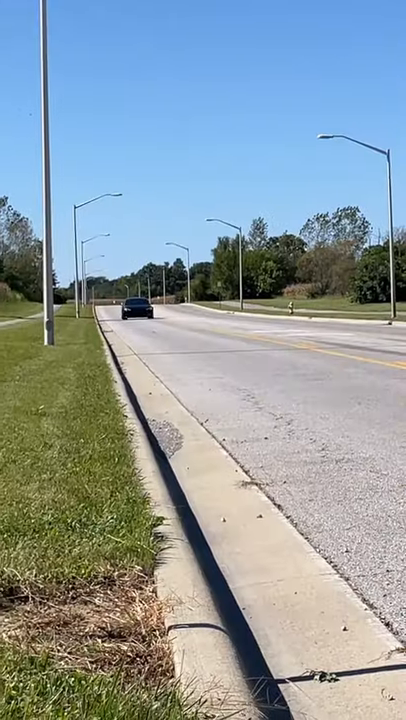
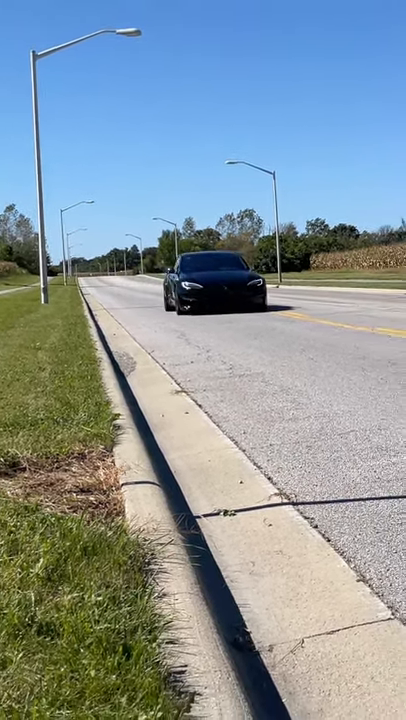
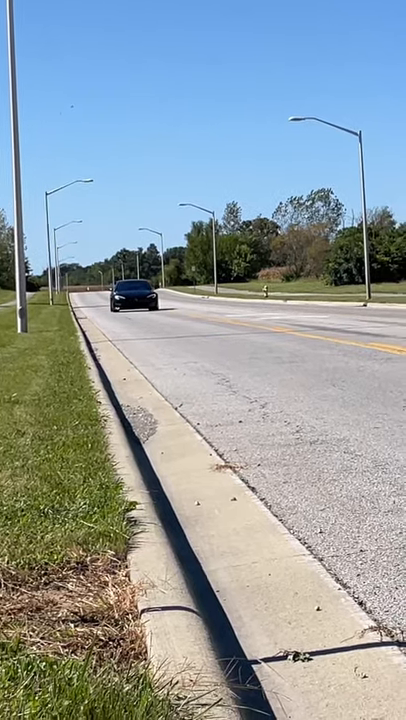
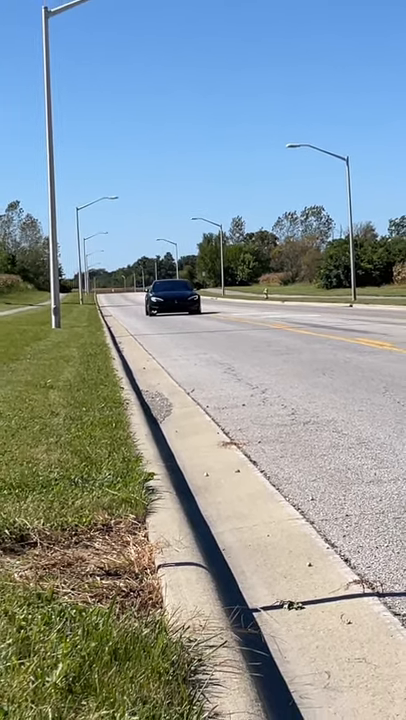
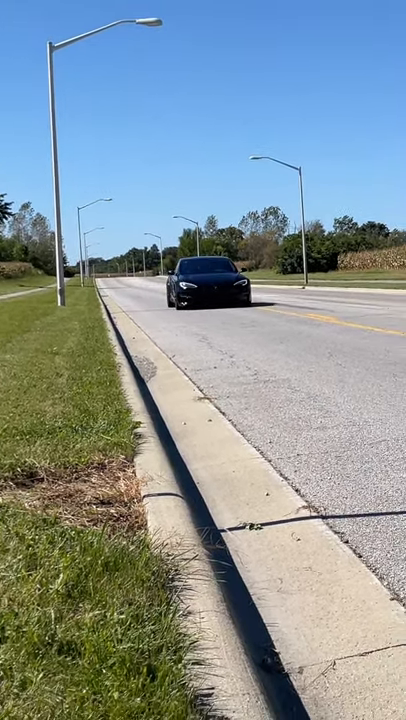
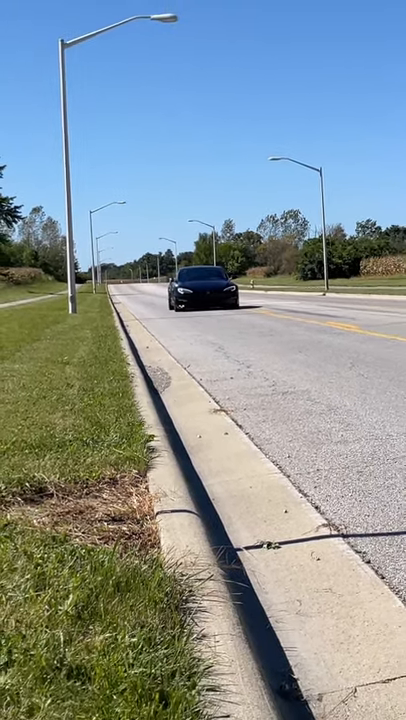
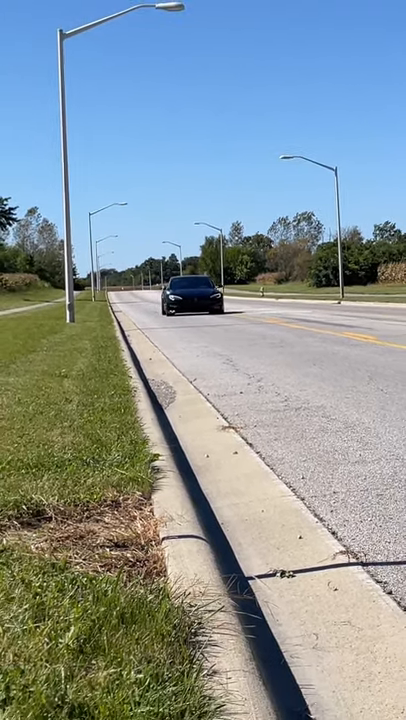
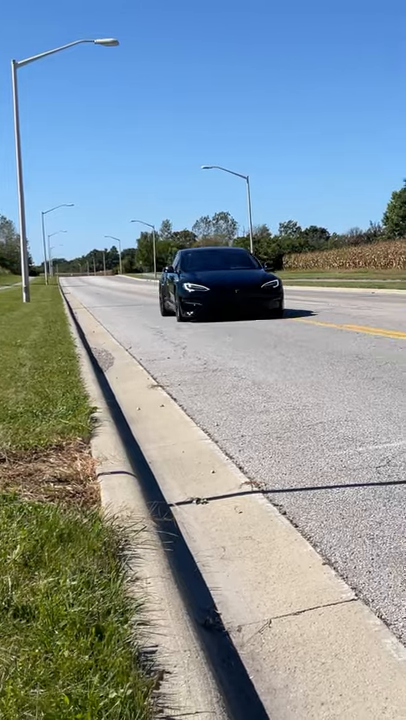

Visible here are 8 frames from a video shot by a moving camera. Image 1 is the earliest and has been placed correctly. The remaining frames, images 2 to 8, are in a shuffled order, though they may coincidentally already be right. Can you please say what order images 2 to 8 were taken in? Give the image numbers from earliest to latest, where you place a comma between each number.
3, 4, 7, 6, 5, 2, 8
